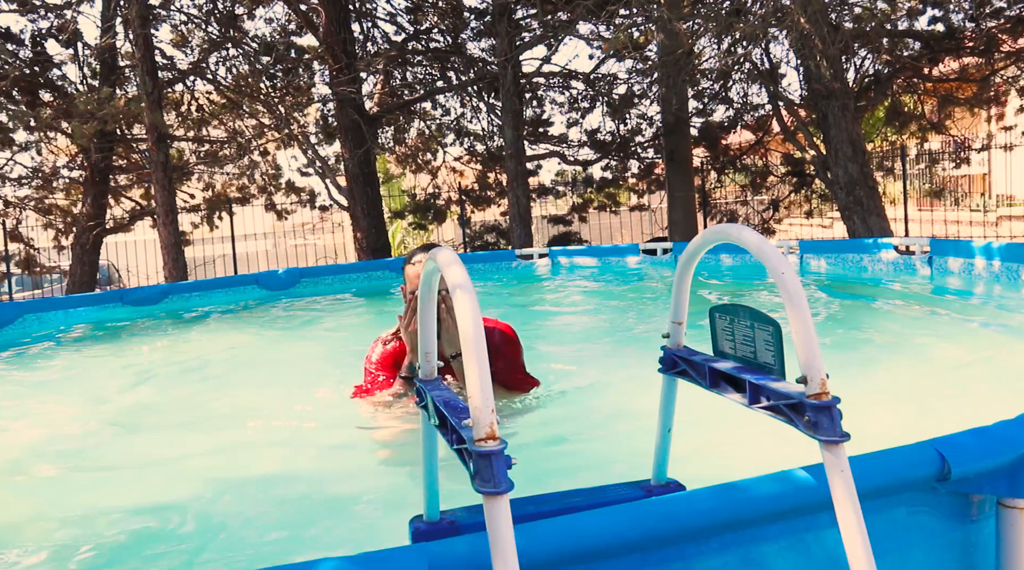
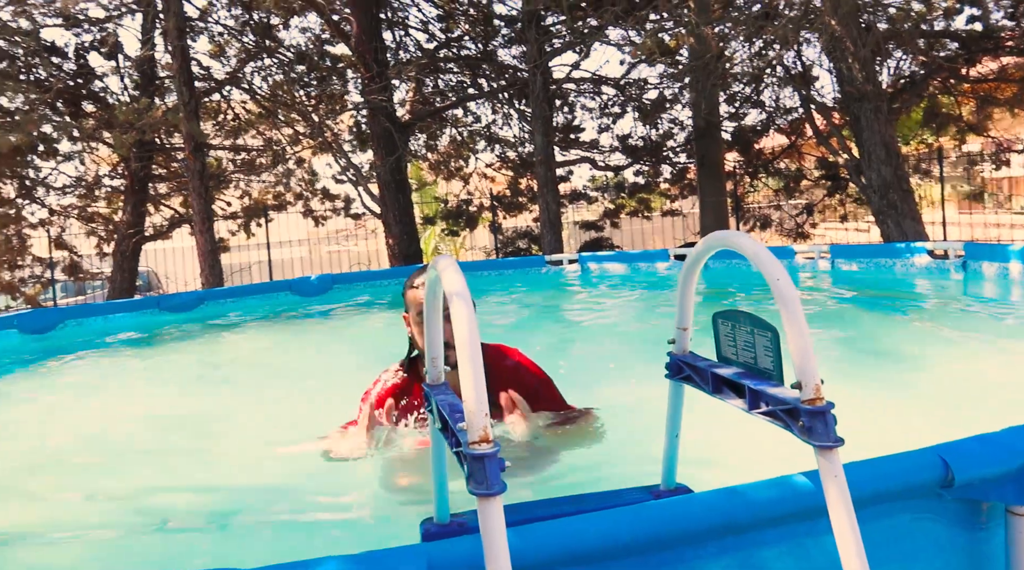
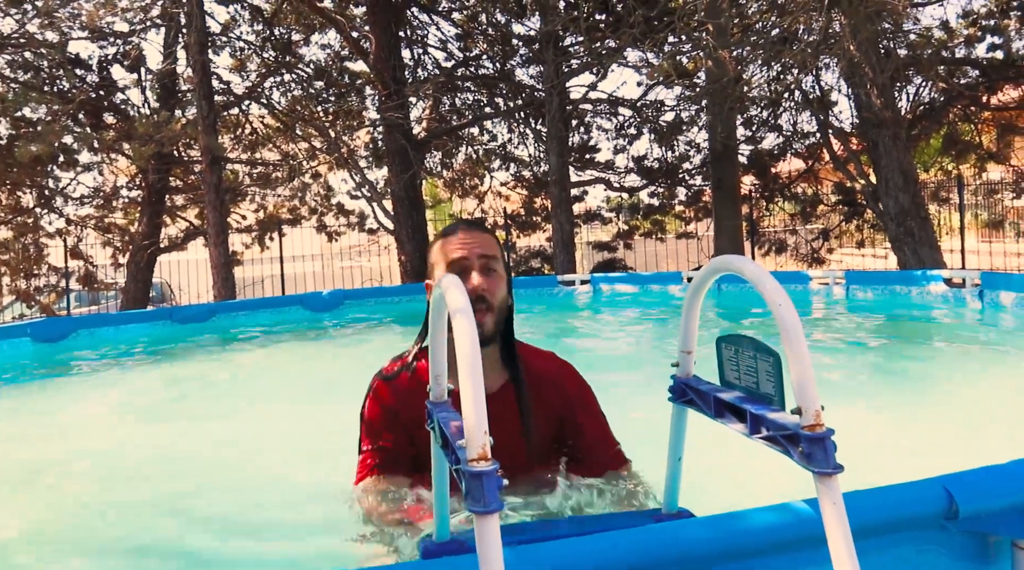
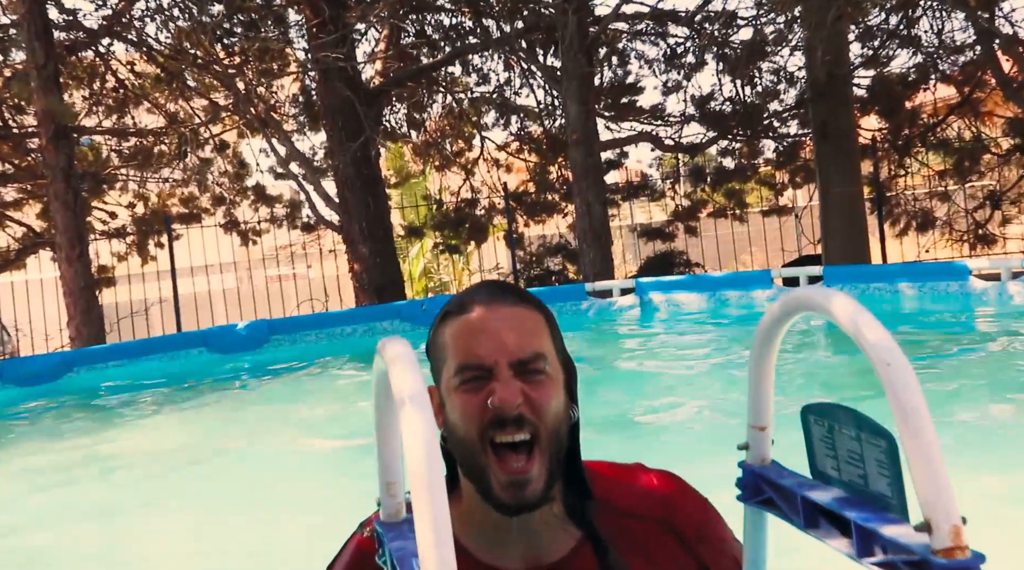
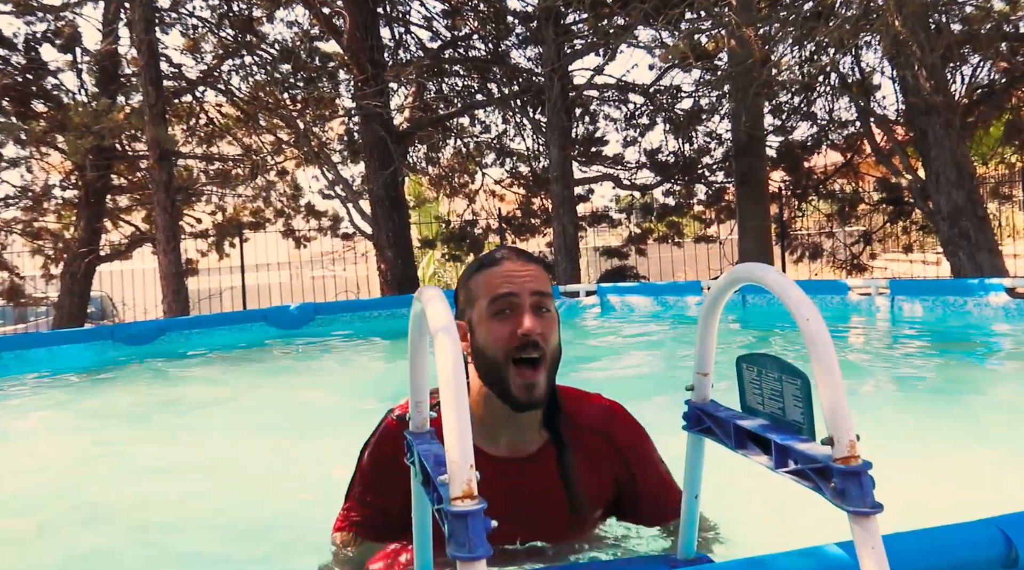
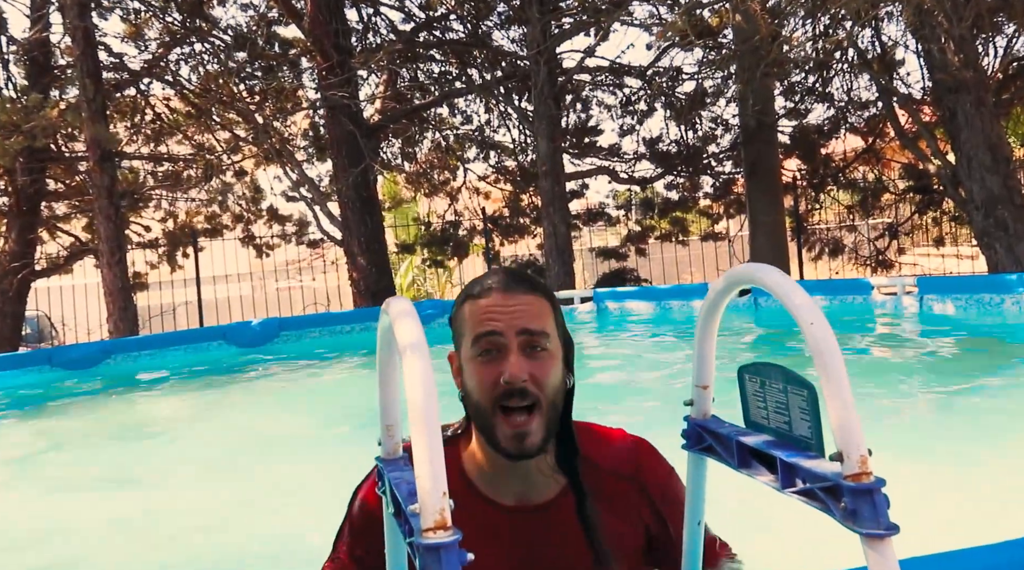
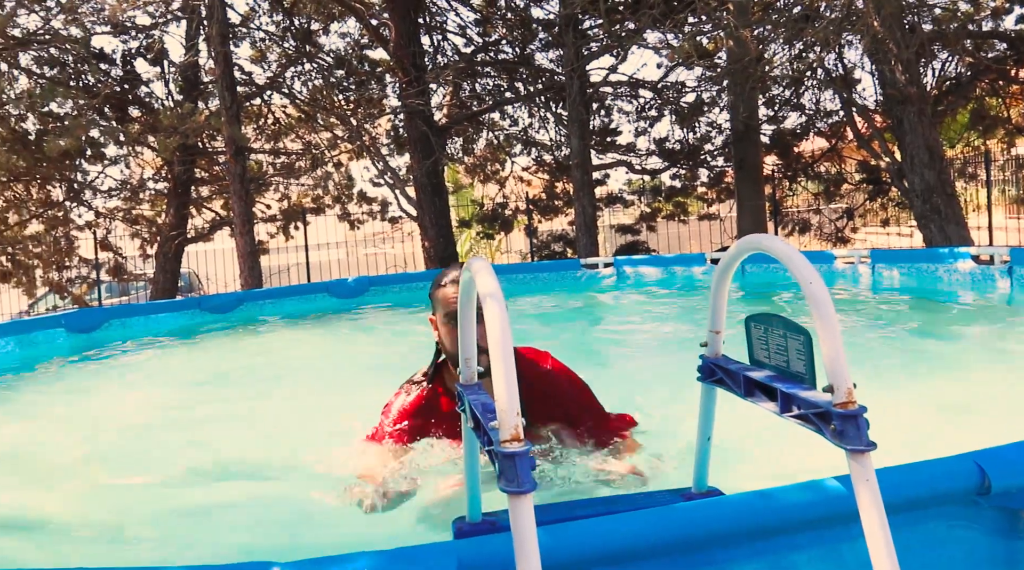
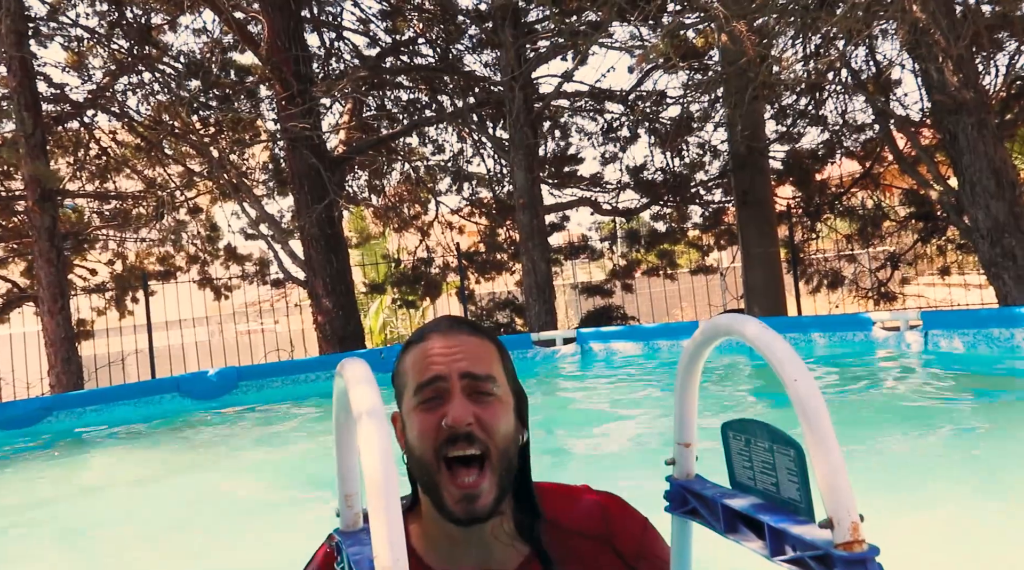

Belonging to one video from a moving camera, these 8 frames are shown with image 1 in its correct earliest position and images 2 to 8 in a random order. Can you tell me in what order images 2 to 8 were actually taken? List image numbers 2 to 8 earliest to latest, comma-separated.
2, 7, 3, 5, 6, 8, 4
